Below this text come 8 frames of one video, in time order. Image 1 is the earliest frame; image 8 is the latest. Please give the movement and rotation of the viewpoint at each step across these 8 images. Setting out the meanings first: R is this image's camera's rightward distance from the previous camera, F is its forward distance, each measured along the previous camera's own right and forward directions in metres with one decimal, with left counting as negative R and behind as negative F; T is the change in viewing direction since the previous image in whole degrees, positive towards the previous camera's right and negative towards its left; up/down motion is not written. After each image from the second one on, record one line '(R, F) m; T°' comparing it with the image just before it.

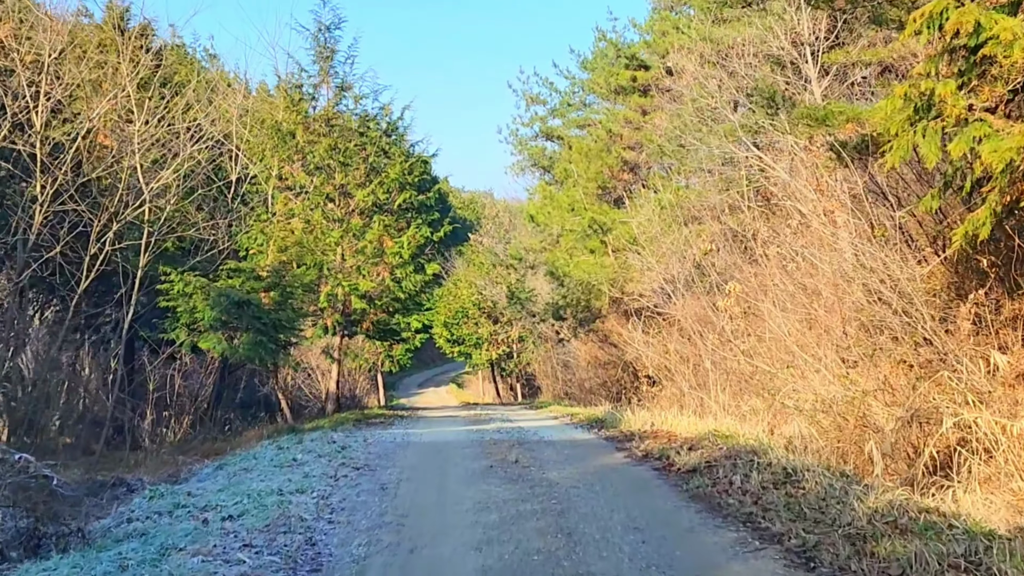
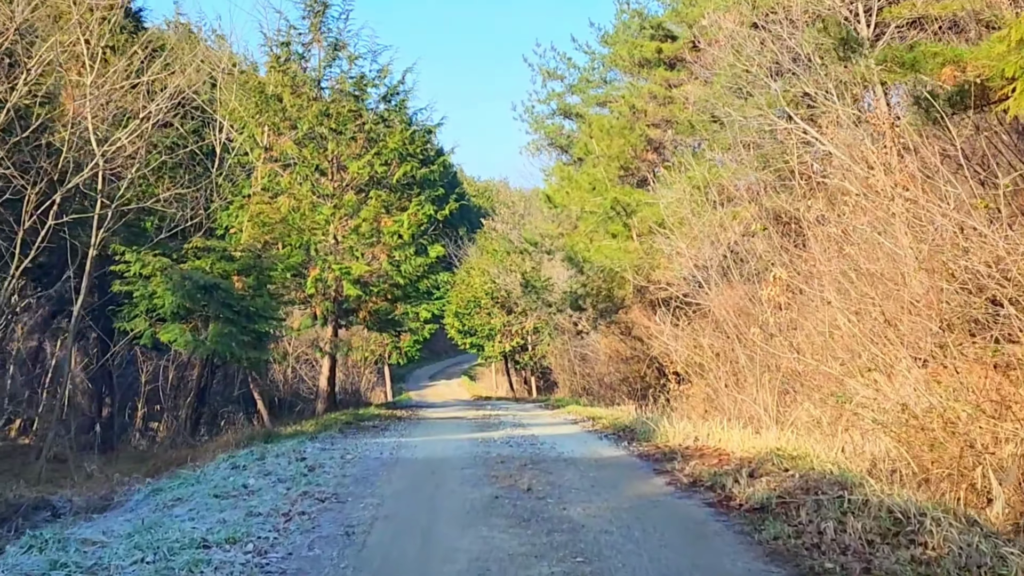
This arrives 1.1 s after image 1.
(0.0, +2.3) m; -1°
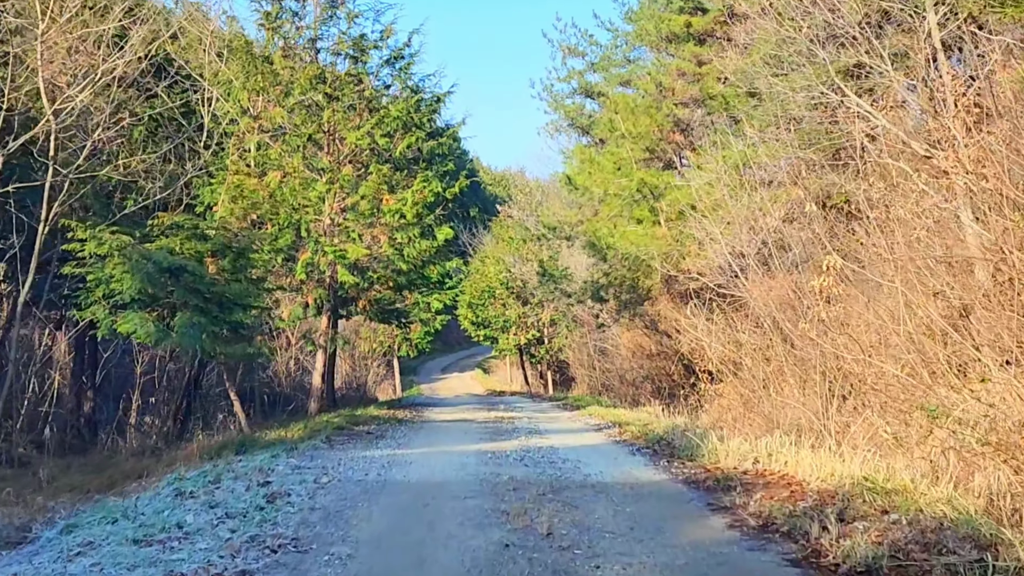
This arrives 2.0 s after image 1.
(0.0, +2.0) m; -1°
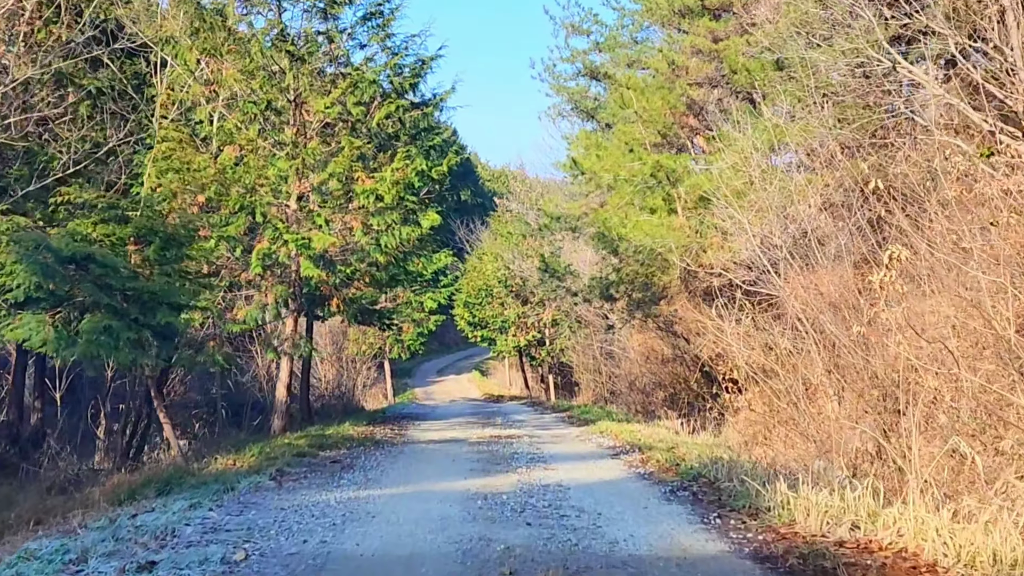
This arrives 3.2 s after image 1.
(0.0, +2.5) m; 0°
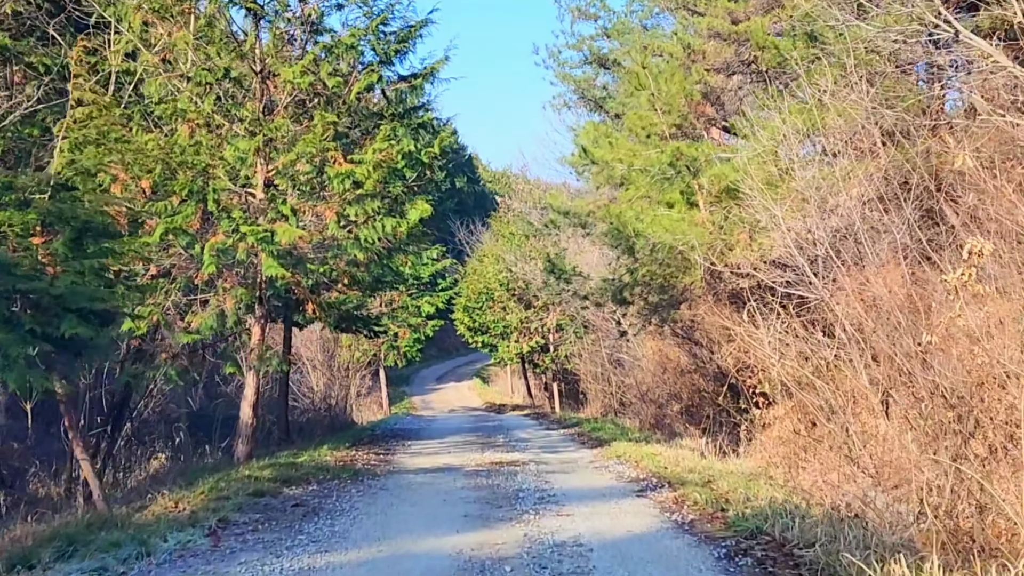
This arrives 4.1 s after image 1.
(0.0, +2.0) m; 0°
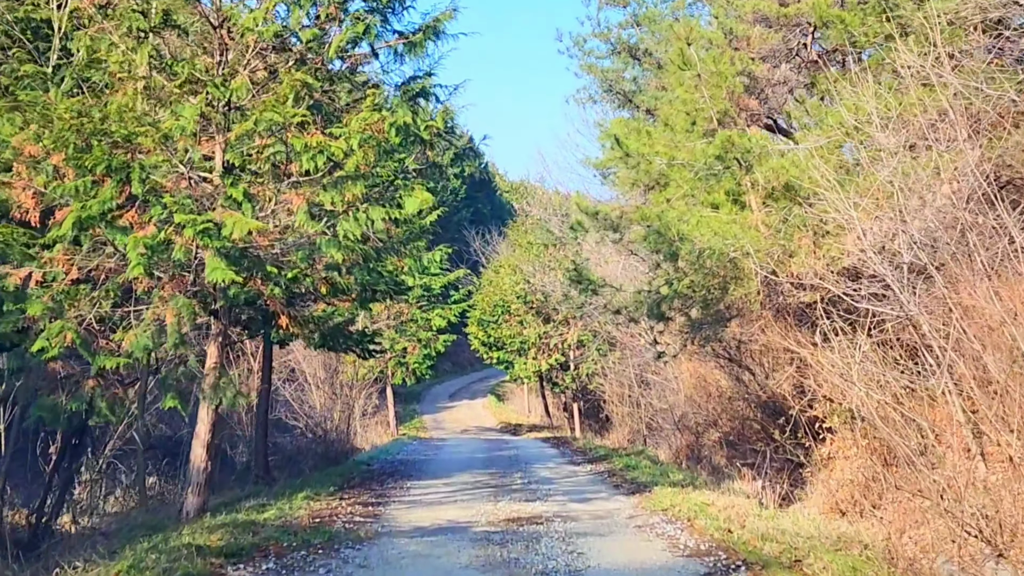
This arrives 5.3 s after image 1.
(0.0, +2.5) m; -1°
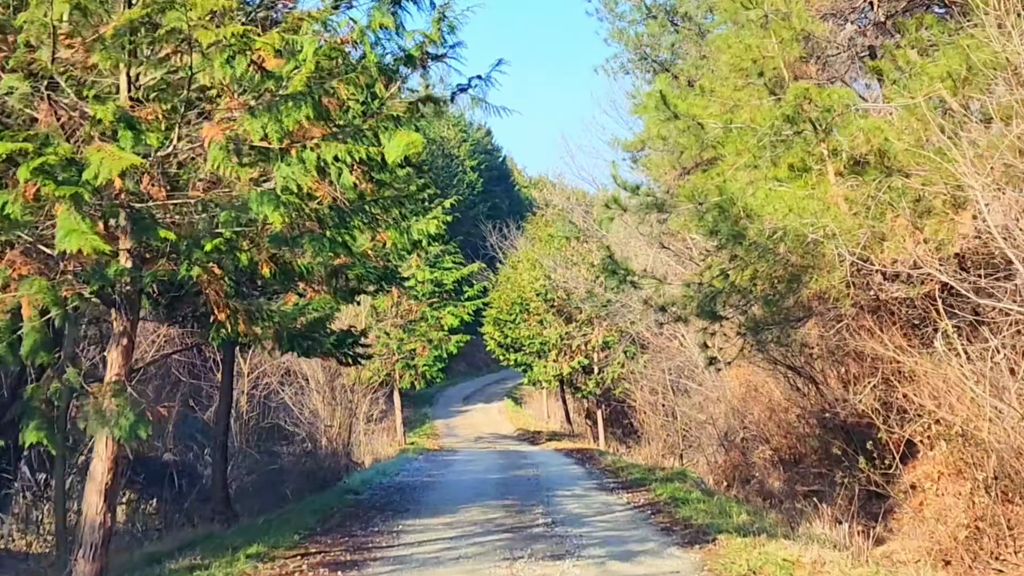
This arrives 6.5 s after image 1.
(0.0, +2.8) m; -1°
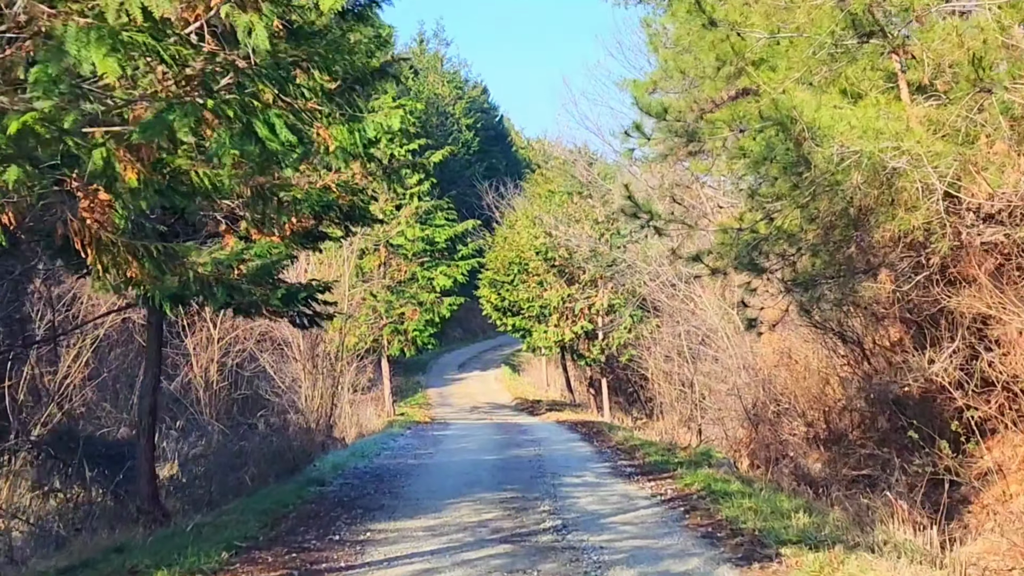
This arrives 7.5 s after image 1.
(0.0, +2.3) m; 0°
